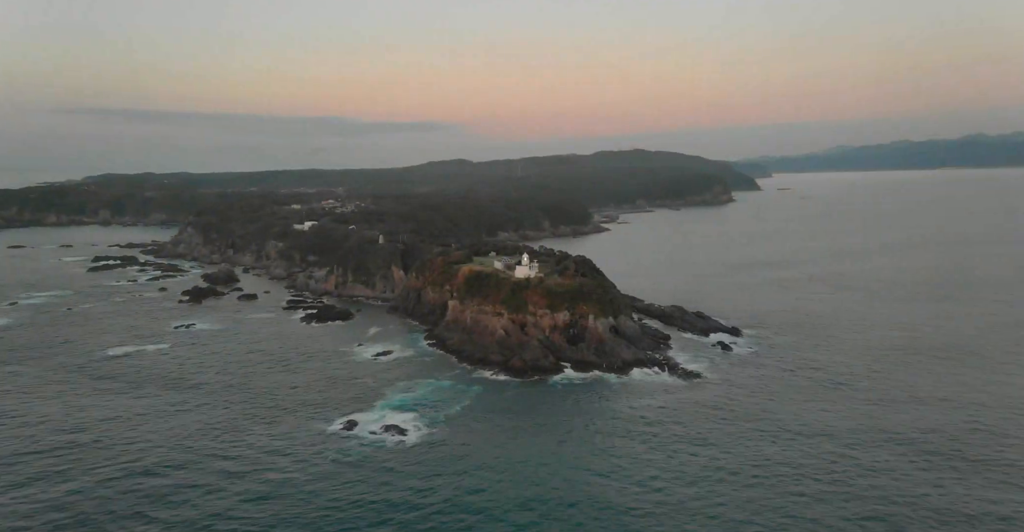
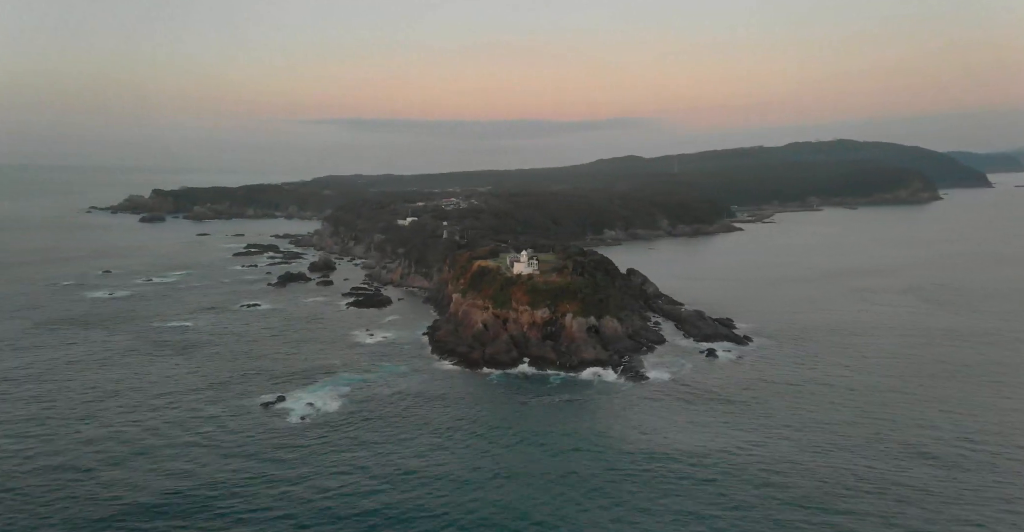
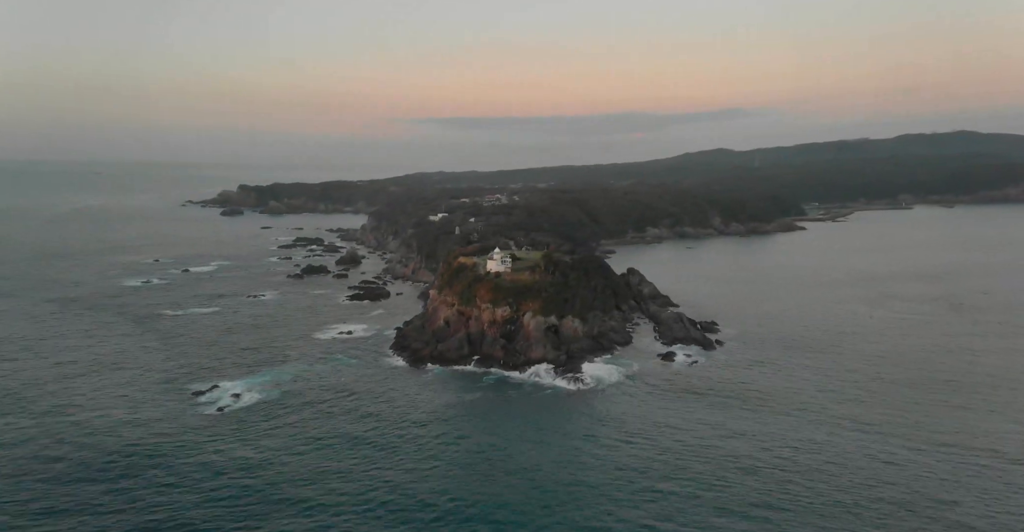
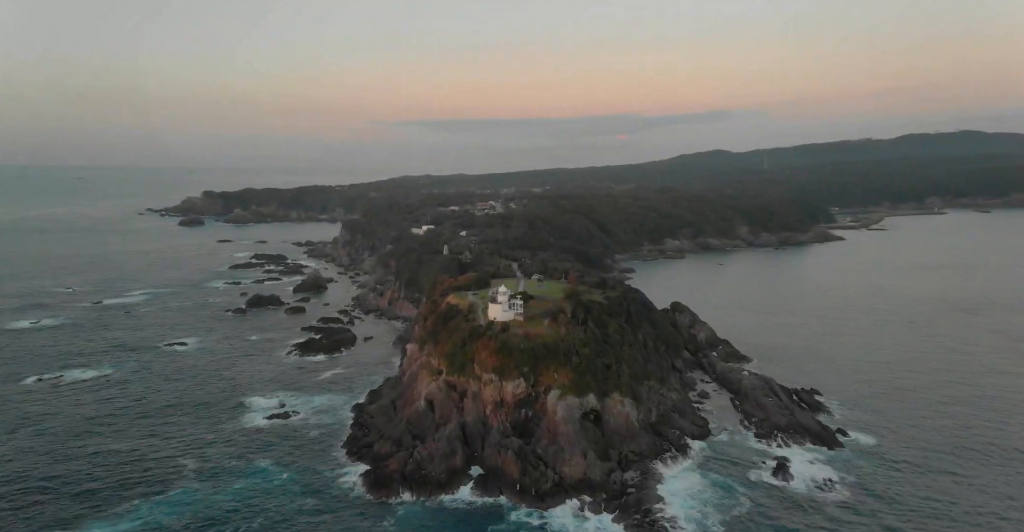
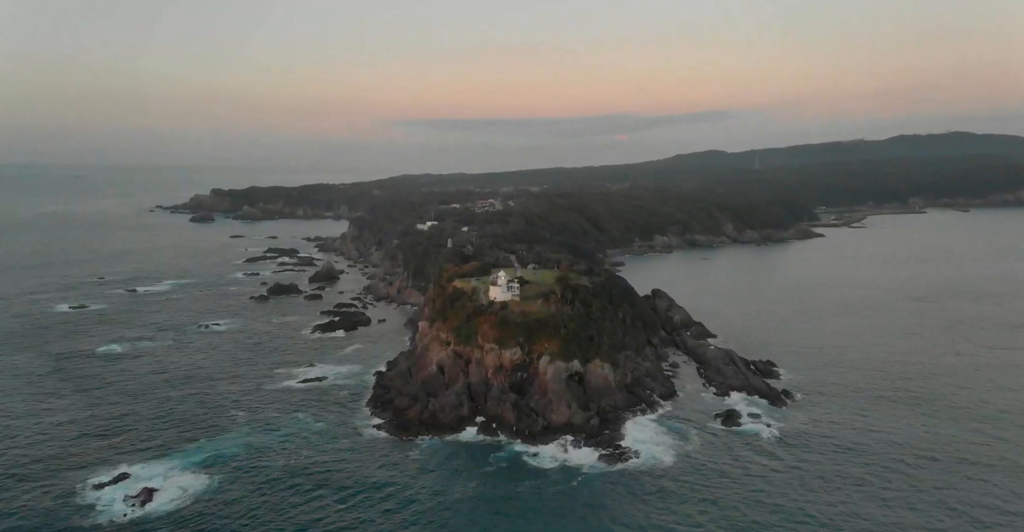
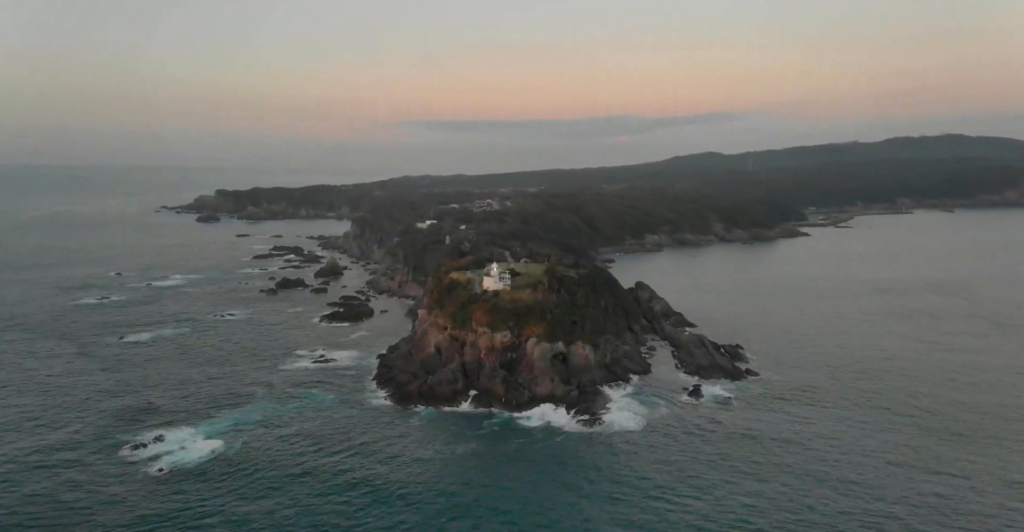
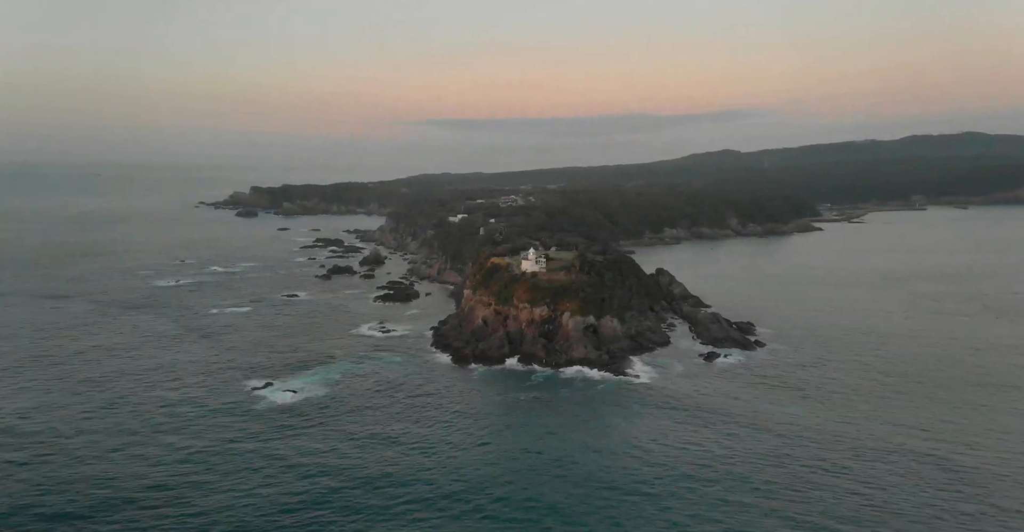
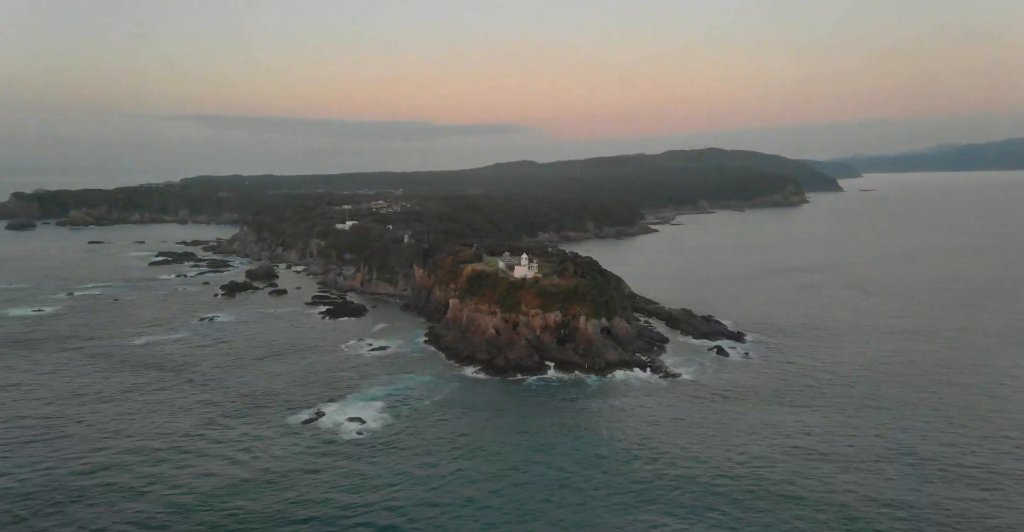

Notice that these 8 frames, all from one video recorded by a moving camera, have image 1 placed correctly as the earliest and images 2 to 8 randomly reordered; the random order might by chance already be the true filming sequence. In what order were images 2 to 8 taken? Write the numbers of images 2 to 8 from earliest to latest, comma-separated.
8, 2, 7, 3, 6, 5, 4
